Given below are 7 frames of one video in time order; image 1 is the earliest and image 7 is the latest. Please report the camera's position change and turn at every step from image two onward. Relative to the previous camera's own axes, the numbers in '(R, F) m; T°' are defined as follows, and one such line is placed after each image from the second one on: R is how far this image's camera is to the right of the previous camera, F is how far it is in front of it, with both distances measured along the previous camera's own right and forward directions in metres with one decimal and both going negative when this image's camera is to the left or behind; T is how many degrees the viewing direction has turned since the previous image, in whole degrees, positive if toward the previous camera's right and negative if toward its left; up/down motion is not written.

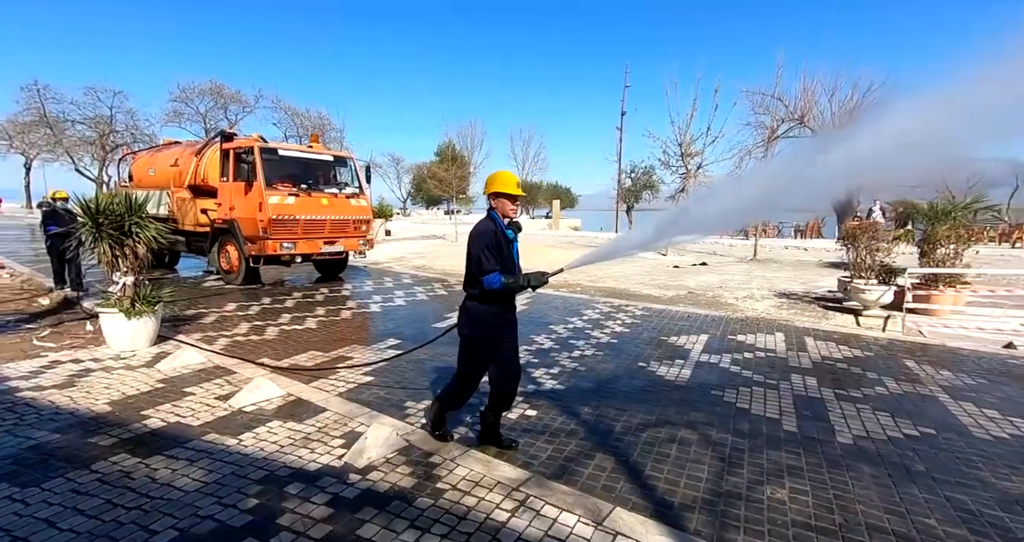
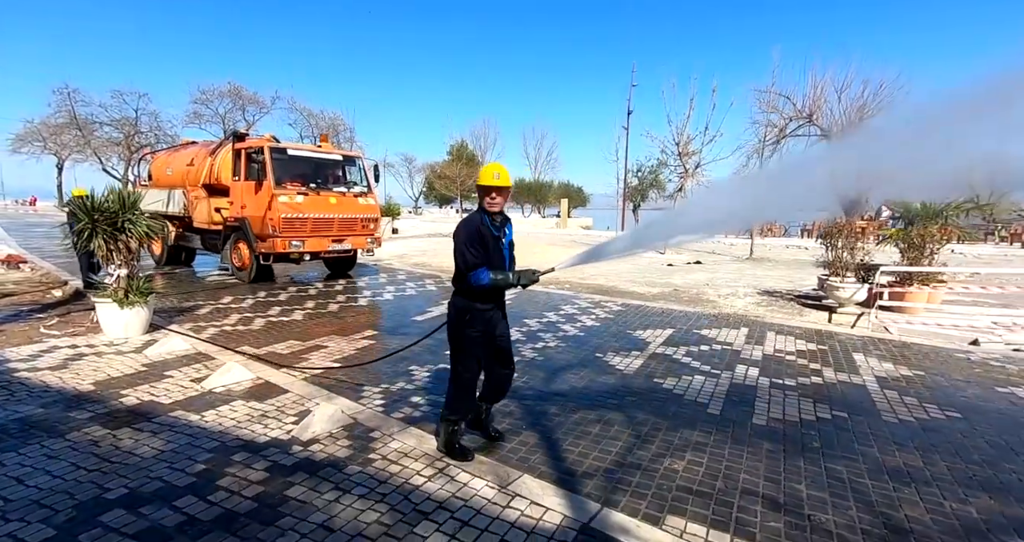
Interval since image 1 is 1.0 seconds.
(+0.6, -0.3) m; -2°
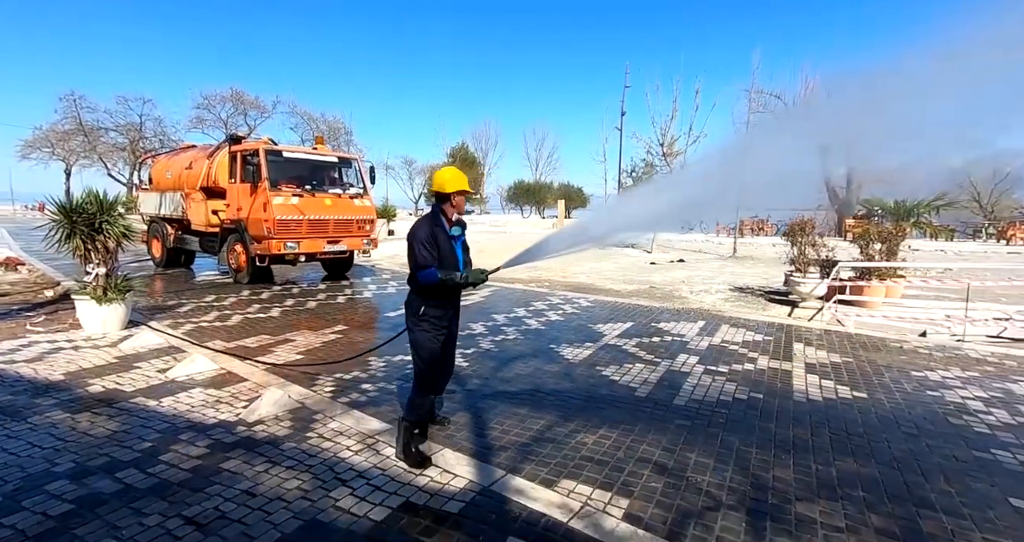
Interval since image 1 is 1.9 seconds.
(+0.6, -0.2) m; 0°
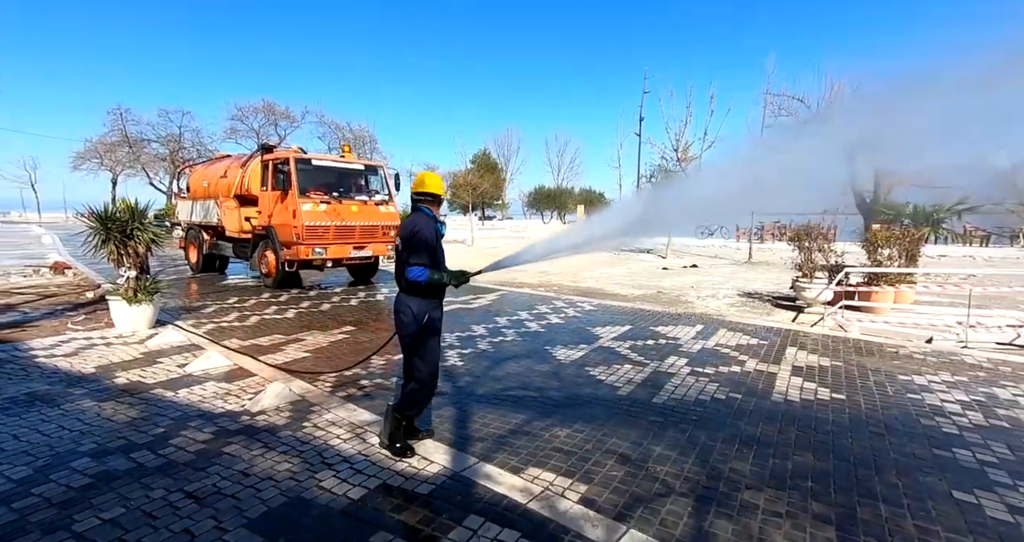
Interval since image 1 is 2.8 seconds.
(+0.3, -0.2) m; -3°
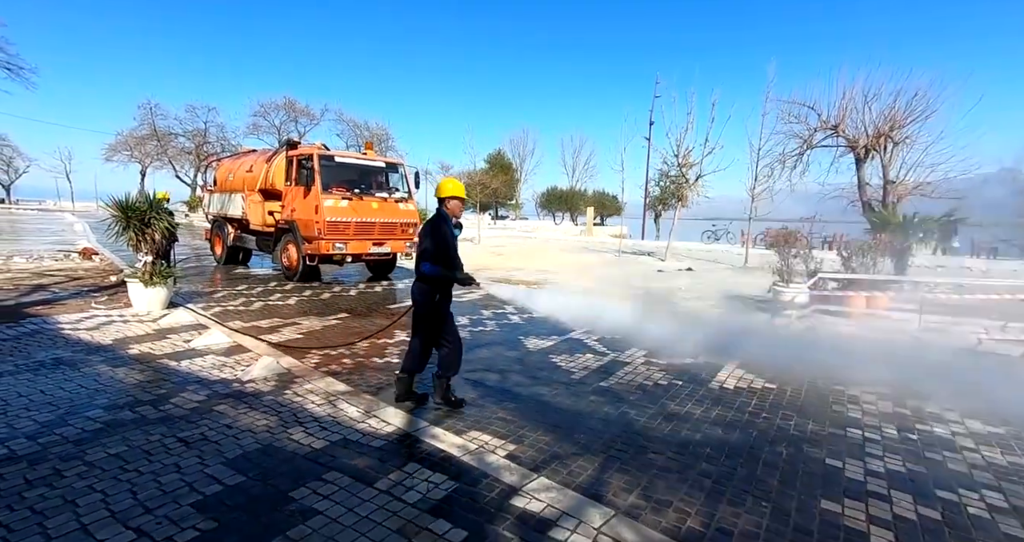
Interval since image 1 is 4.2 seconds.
(+0.5, -0.4) m; -2°
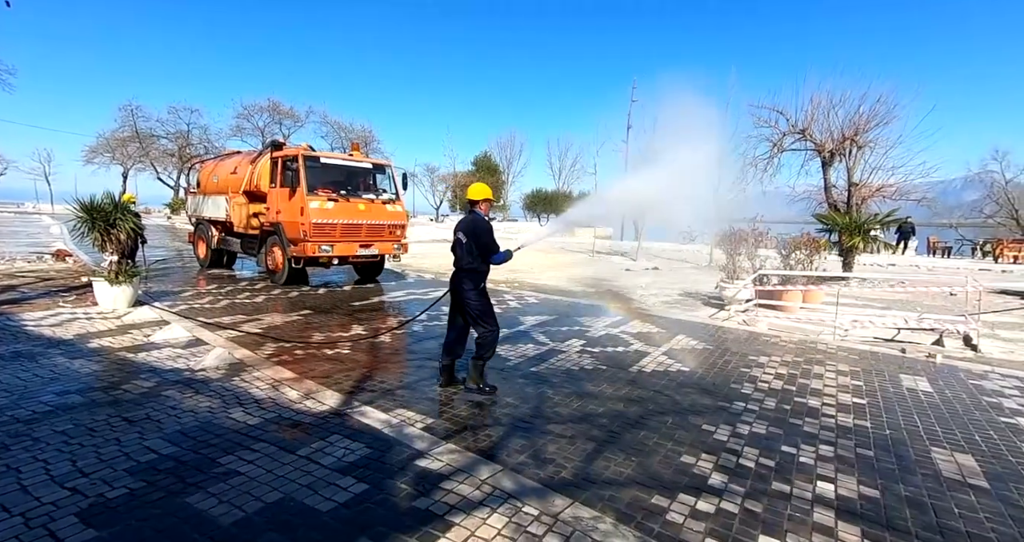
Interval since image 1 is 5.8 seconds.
(+0.5, -0.4) m; +2°
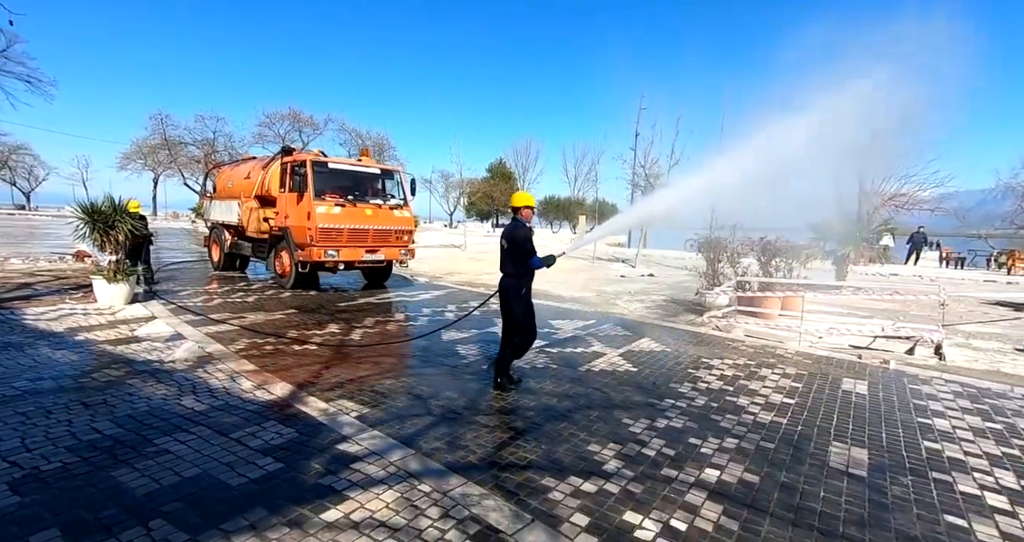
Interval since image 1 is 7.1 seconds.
(+0.6, -0.1) m; -2°
